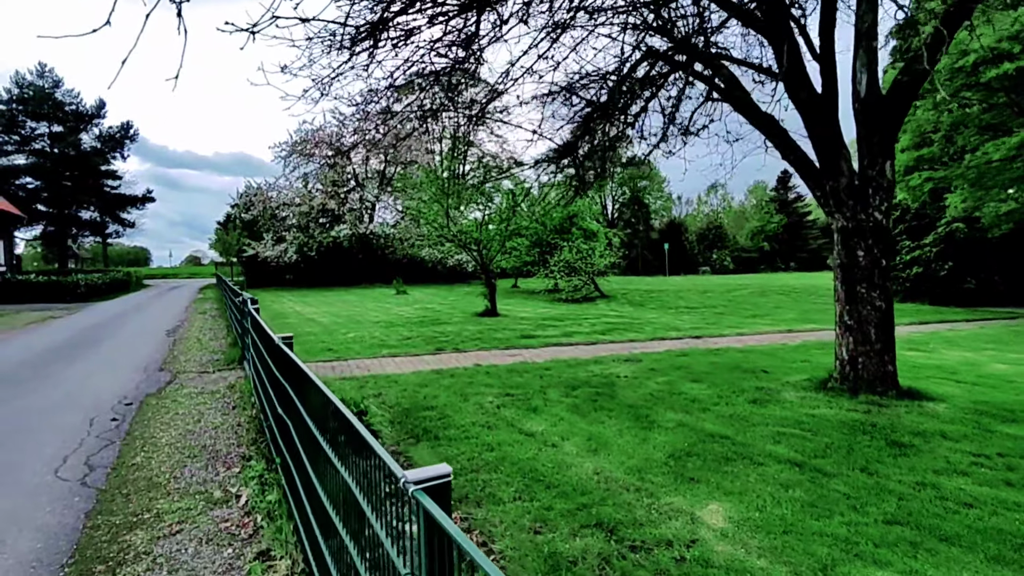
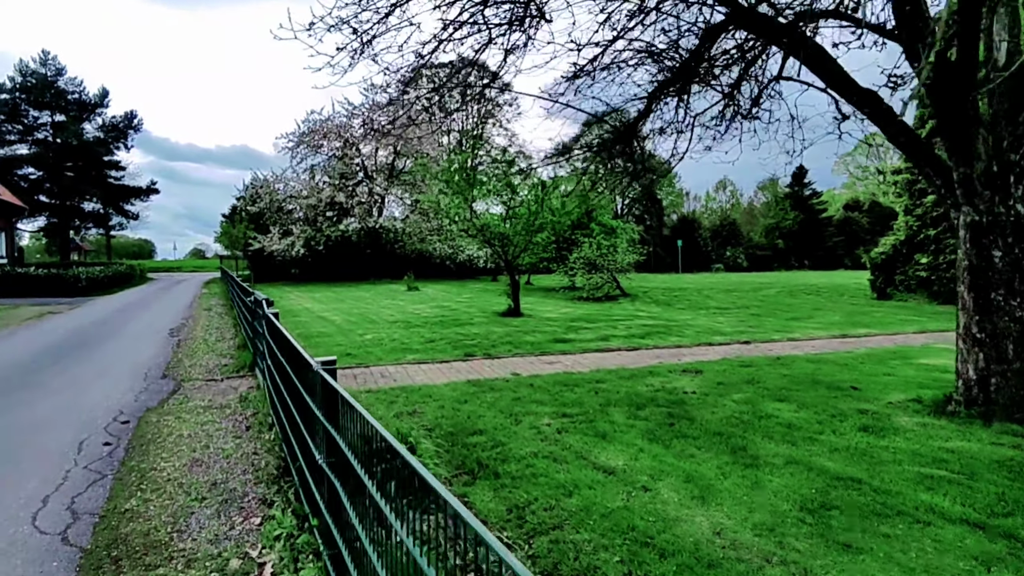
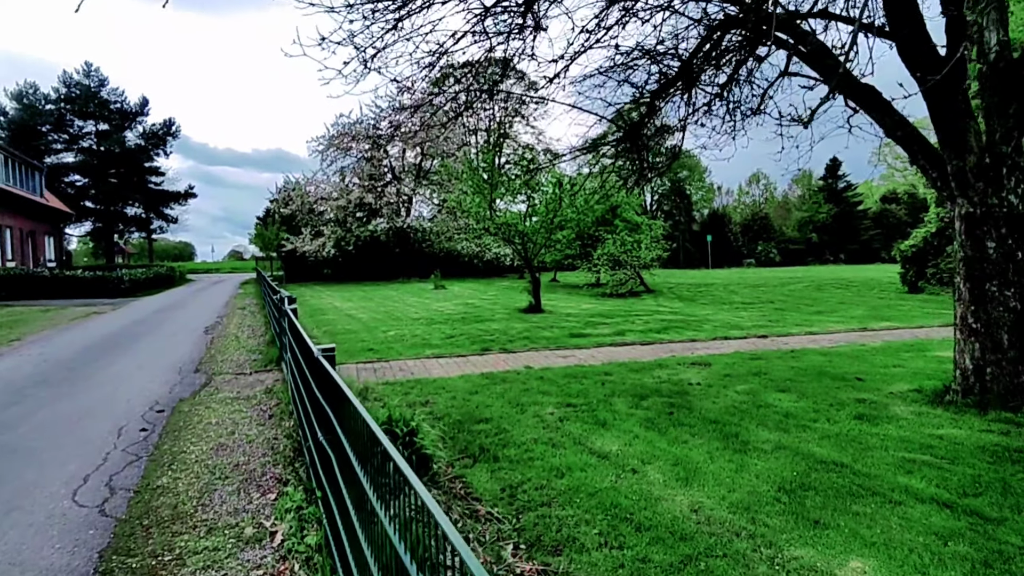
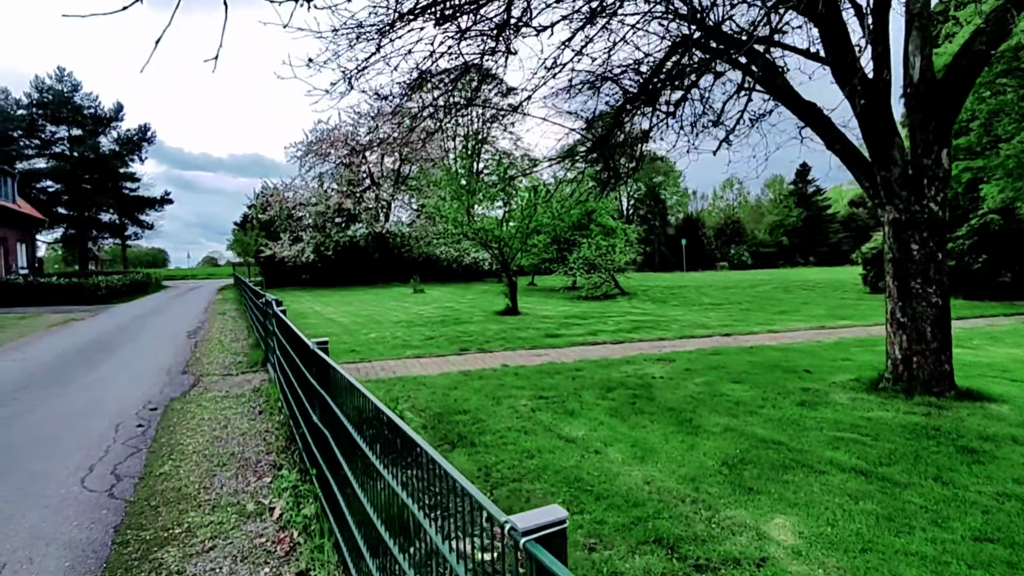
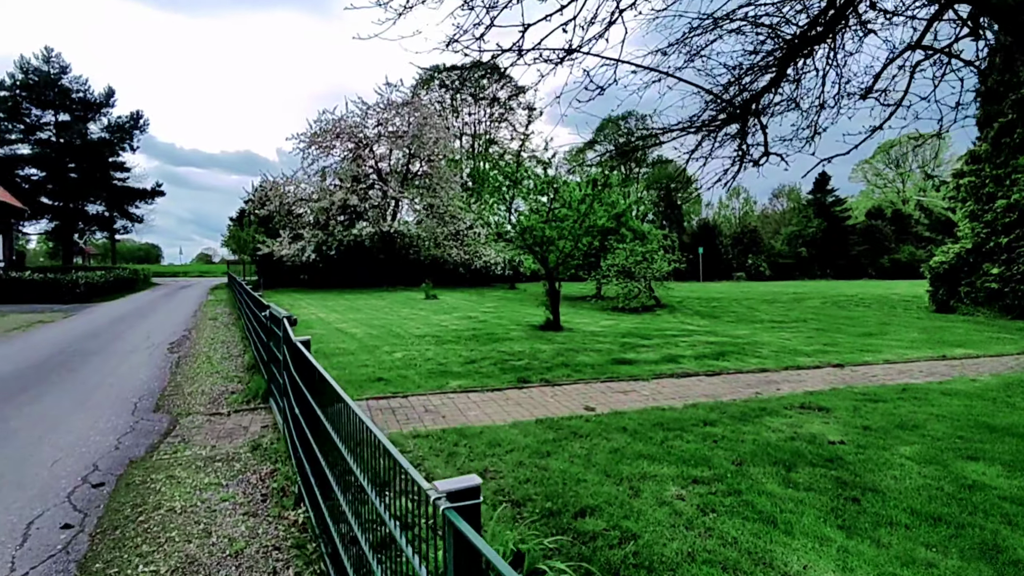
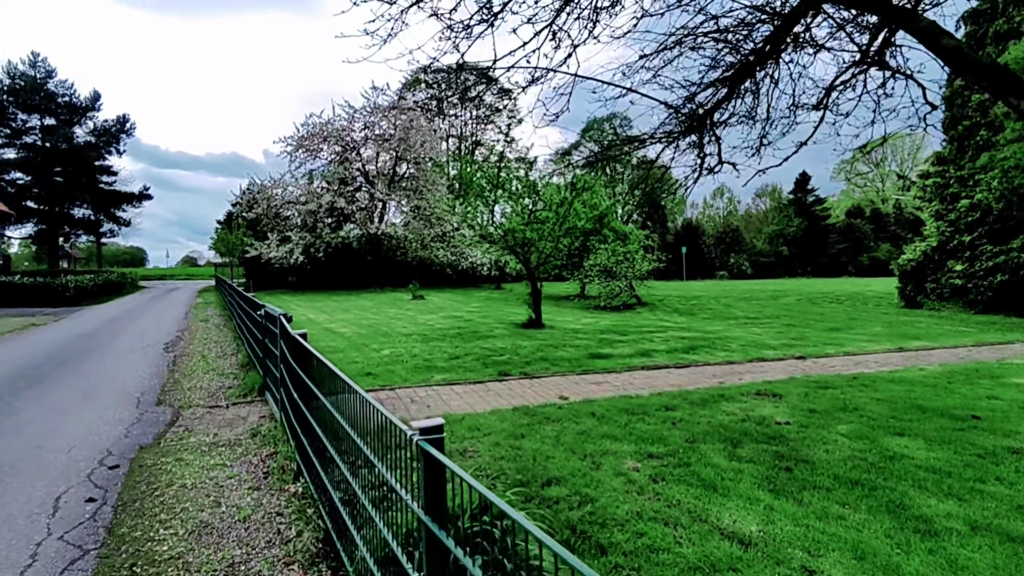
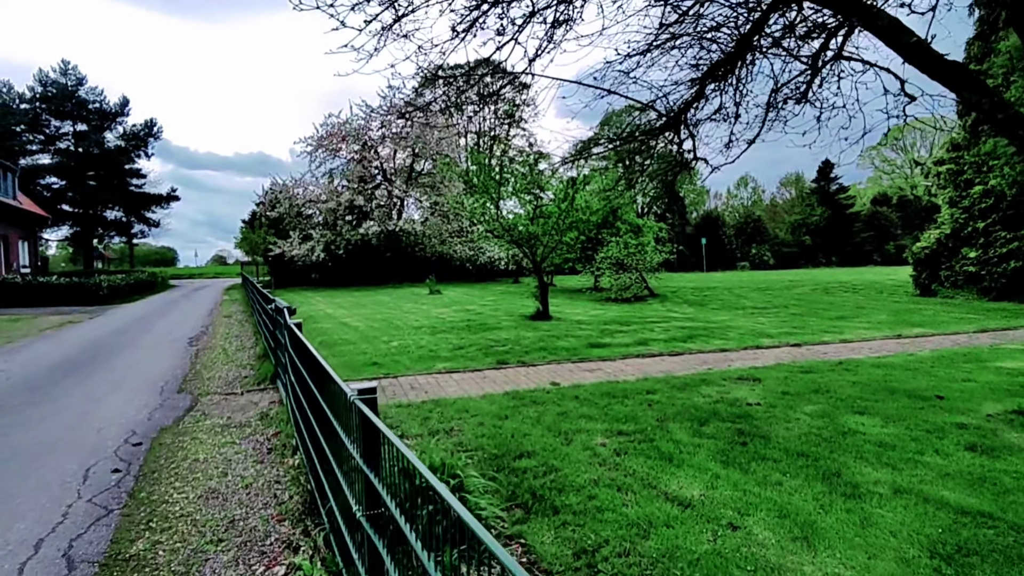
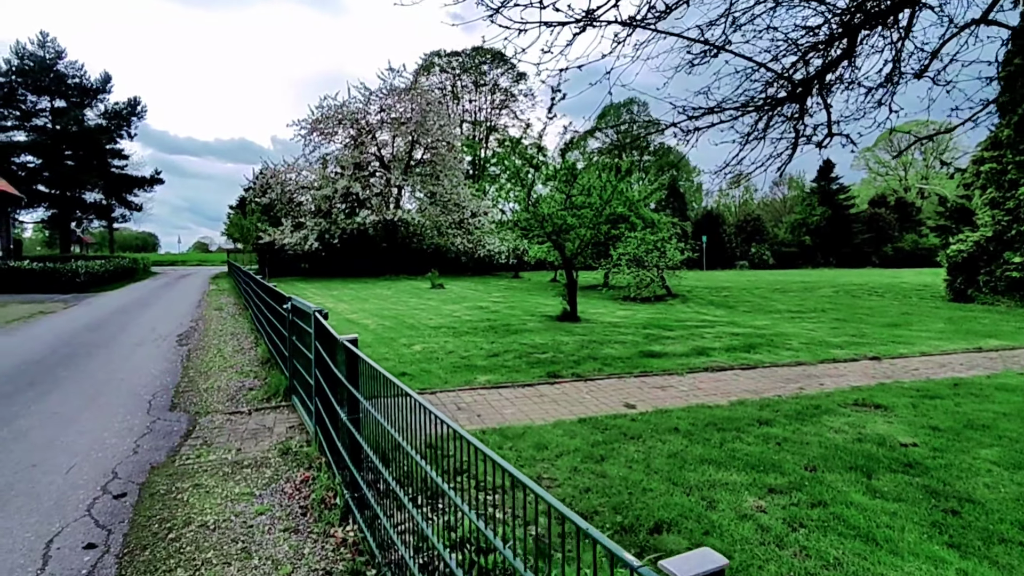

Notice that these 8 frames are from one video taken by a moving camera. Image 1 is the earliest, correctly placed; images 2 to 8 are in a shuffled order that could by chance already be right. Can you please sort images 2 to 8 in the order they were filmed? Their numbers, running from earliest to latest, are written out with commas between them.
4, 3, 2, 7, 6, 5, 8
